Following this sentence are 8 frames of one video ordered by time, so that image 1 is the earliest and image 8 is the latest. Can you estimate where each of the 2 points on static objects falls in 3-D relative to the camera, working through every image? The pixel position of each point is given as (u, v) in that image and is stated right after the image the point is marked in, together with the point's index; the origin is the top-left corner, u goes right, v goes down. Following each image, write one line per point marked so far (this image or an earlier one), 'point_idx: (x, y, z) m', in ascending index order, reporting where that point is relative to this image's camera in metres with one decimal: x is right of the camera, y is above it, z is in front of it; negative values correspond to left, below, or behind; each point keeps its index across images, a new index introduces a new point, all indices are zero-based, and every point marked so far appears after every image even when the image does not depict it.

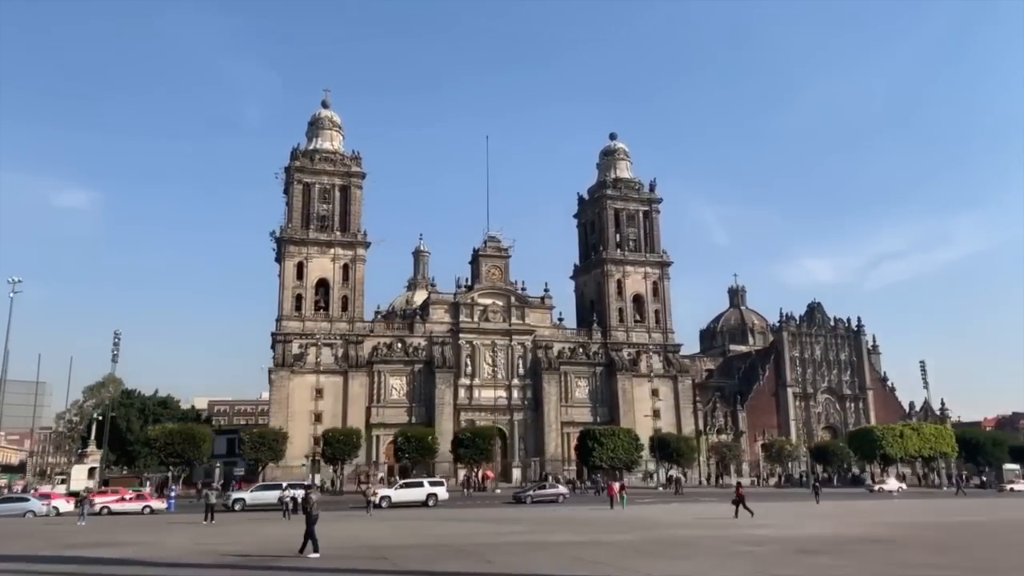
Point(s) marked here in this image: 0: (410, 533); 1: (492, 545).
0: (-2.3, -5.3, +17.3) m
1: (-0.4, -4.7, +14.9) m
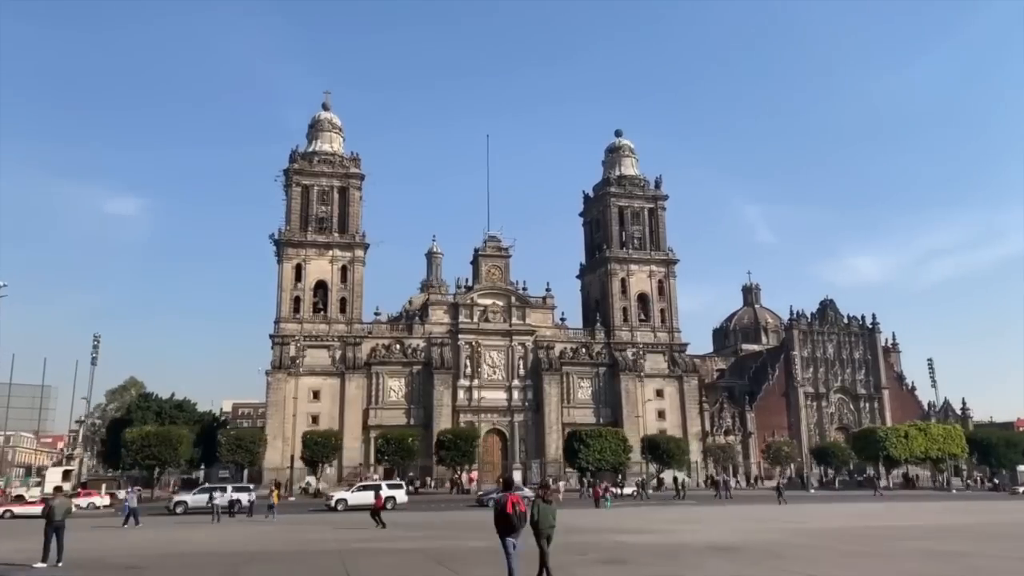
0: (-4.4, -5.2, +16.7) m
1: (-2.6, -4.6, +14.2) m
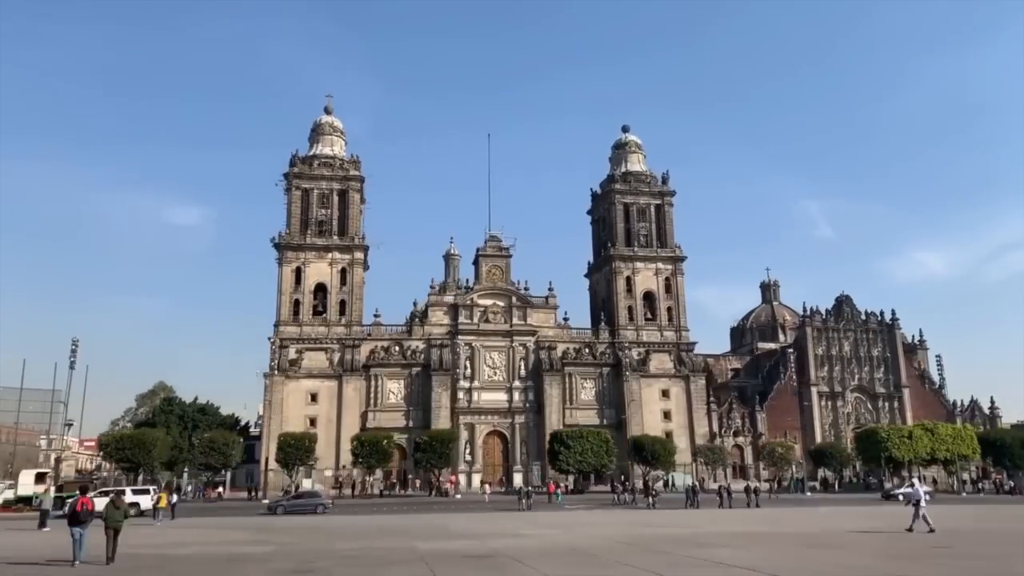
0: (-7.2, -5.2, +16.2) m
1: (-5.5, -4.5, +13.7) m
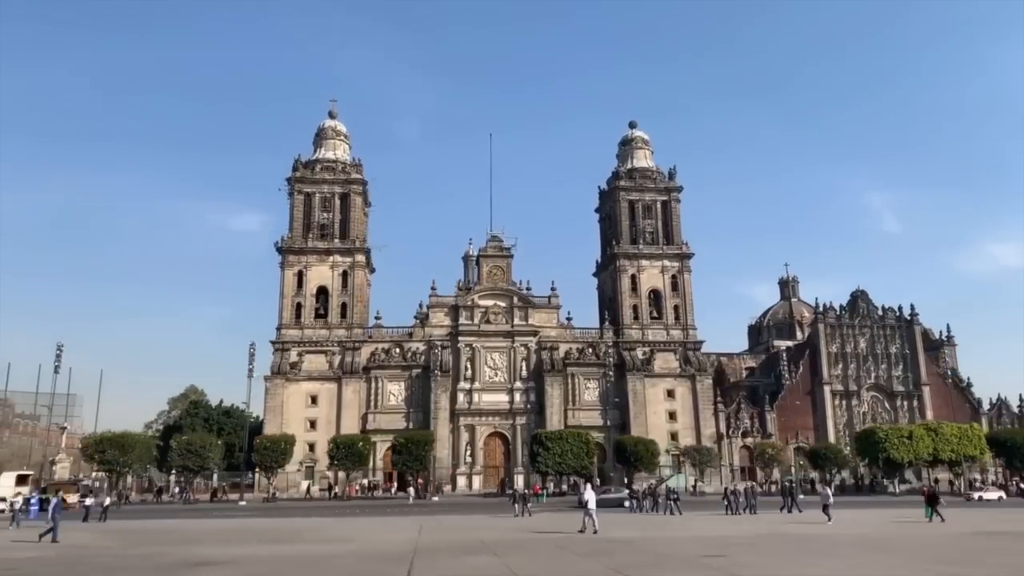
0: (-10.0, -5.2, +16.3) m
1: (-8.5, -4.6, +13.6) m
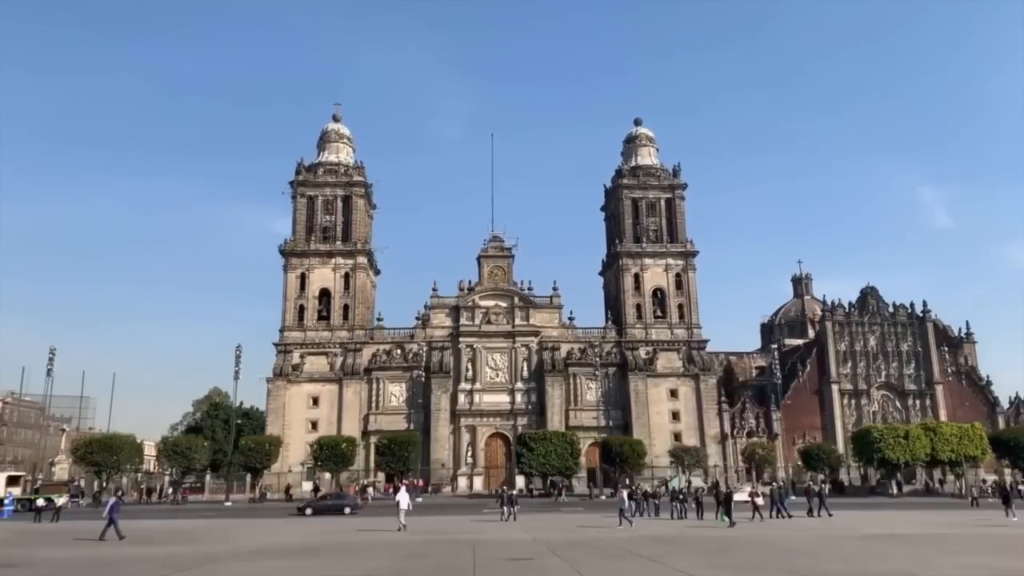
0: (-12.0, -5.4, +16.6) m
1: (-10.6, -4.7, +13.9) m
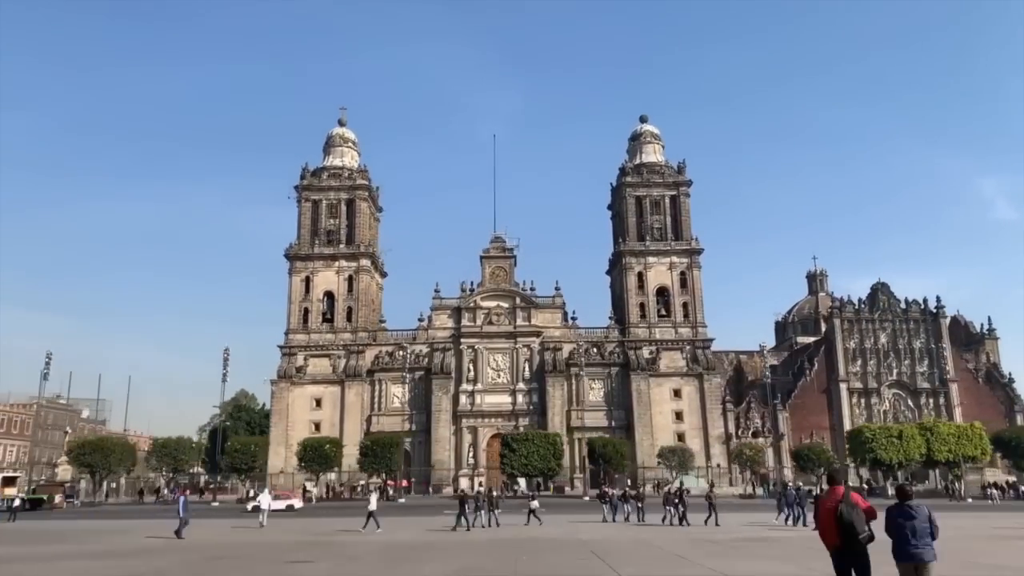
0: (-14.2, -5.5, +17.2) m
1: (-13.0, -4.8, +14.4) m
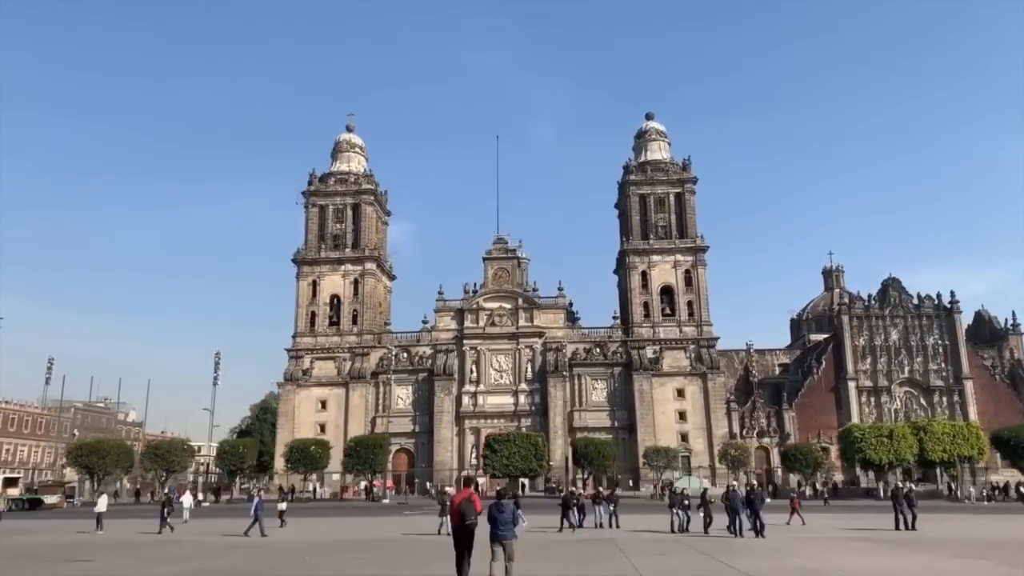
0: (-16.6, -5.8, +18.2) m
1: (-15.5, -5.1, +15.4) m
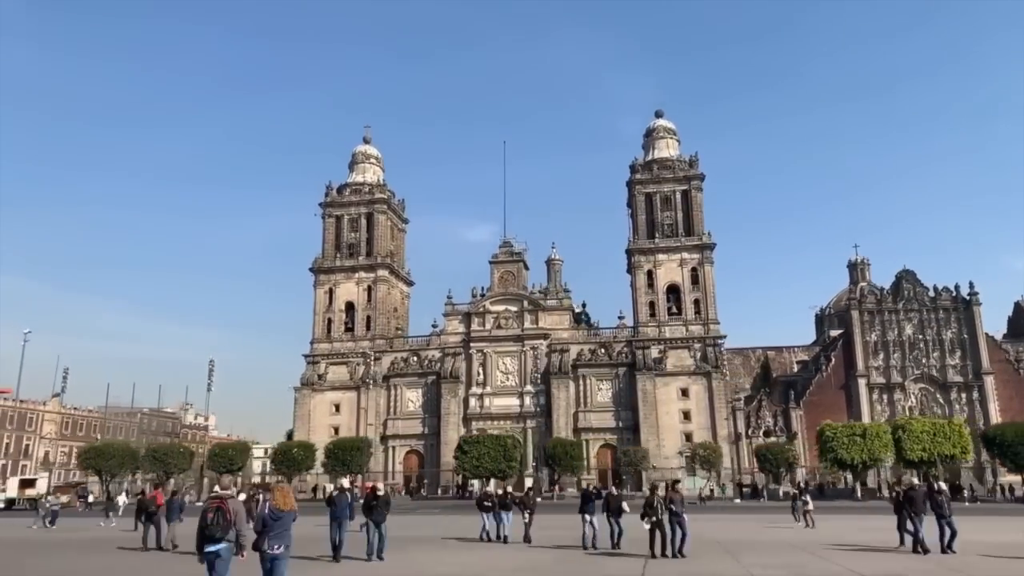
0: (-20.4, -6.5, +20.9) m
1: (-19.7, -5.7, +18.0) m
